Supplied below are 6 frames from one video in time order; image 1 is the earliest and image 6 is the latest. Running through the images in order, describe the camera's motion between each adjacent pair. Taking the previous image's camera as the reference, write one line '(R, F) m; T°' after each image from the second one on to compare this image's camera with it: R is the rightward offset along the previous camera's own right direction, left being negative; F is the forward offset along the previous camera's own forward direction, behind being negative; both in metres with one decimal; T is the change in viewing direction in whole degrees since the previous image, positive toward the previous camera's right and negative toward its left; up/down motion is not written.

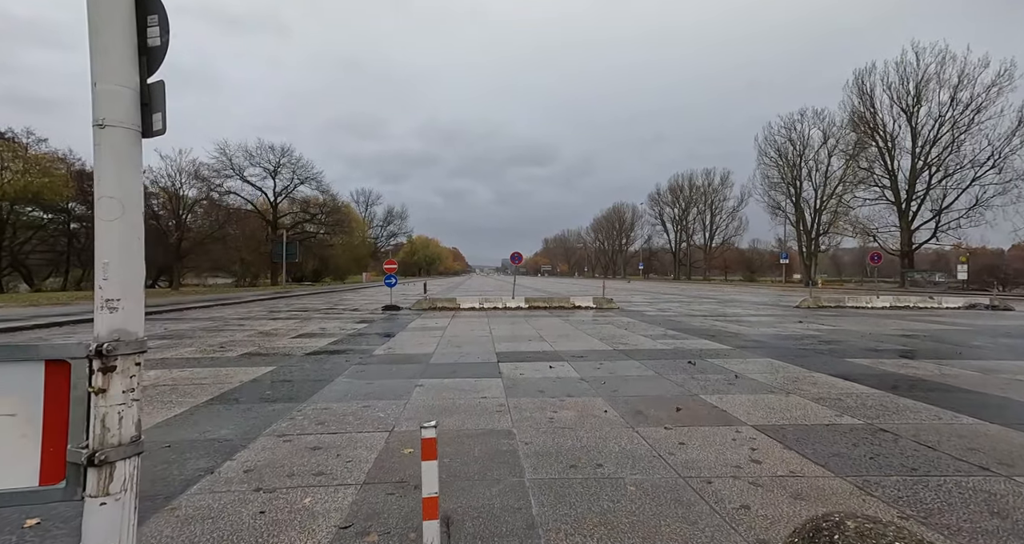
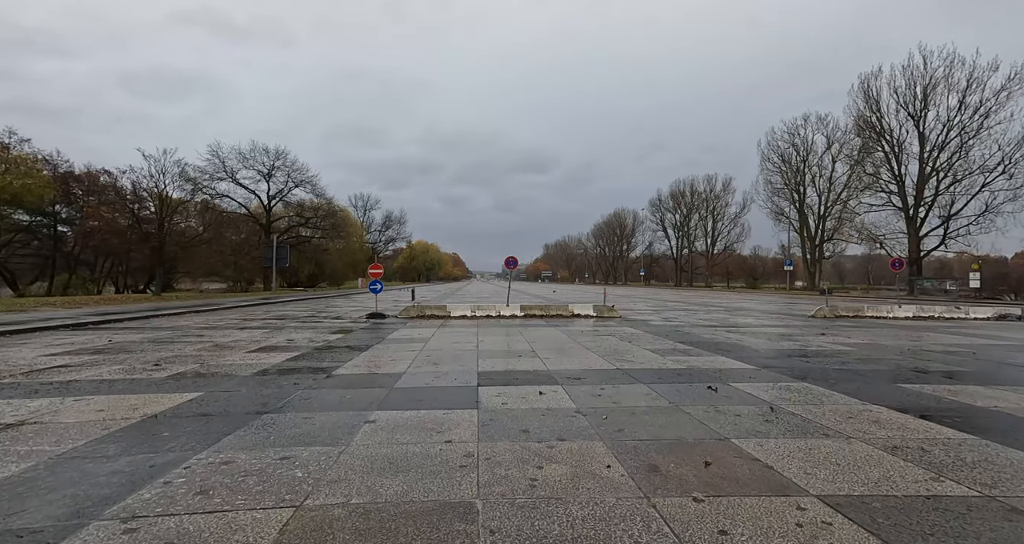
(+0.2, +1.4) m; 0°
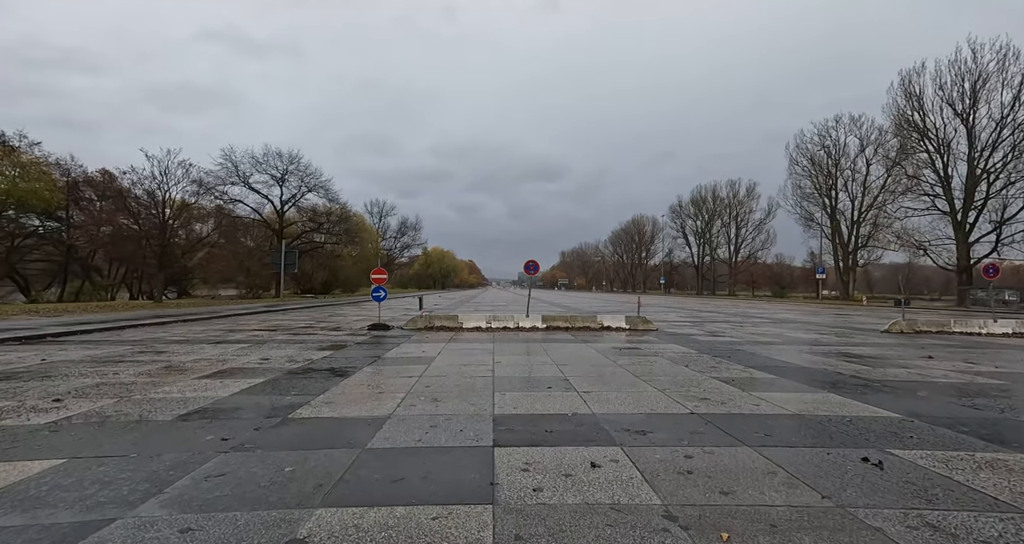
(-0.2, +2.3) m; -2°
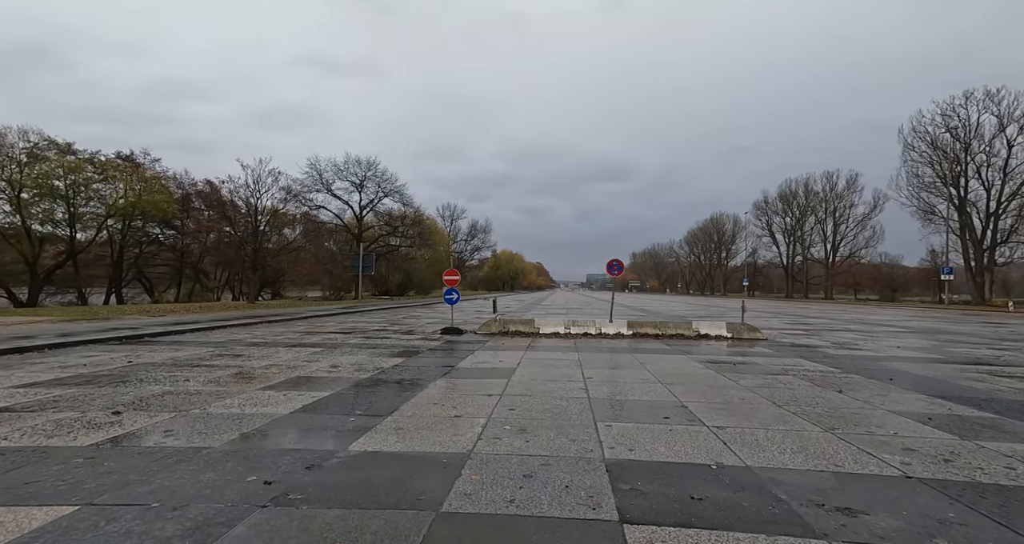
(-0.4, +1.3) m; -8°
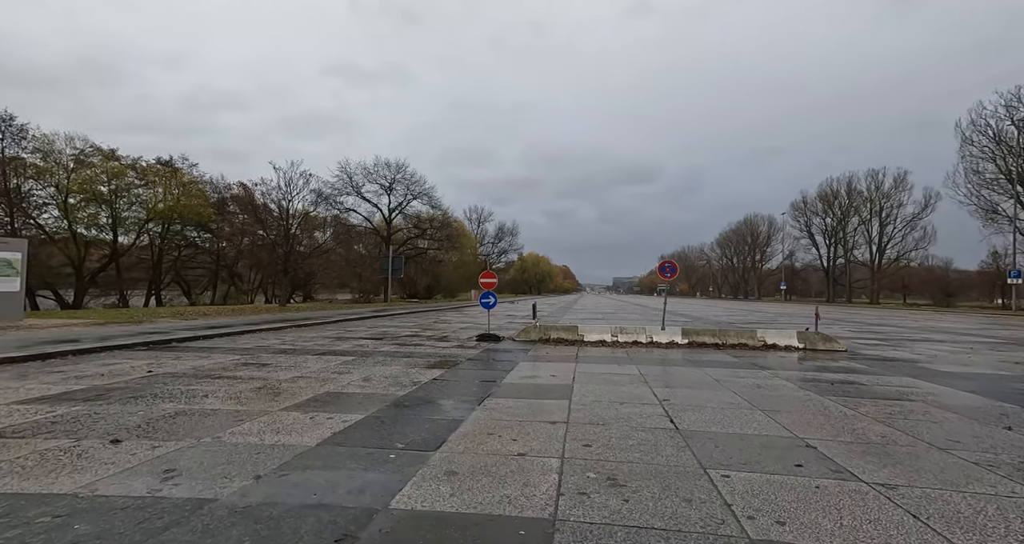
(-0.5, +1.2) m; -3°
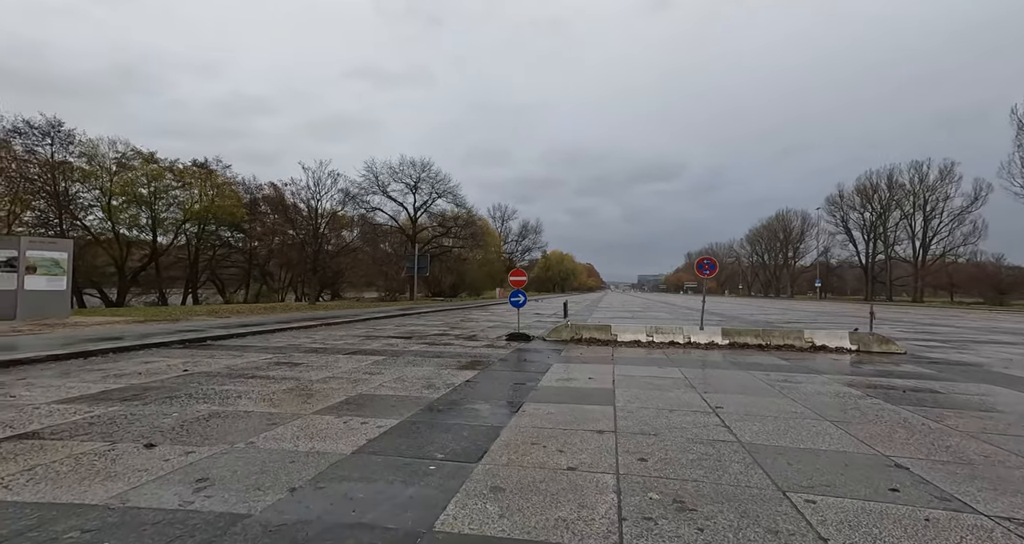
(-0.2, +0.4) m; -3°
